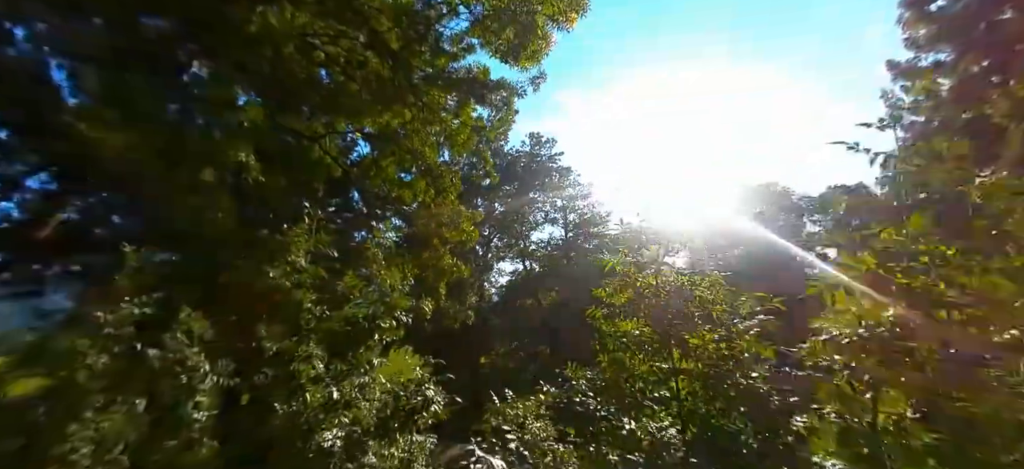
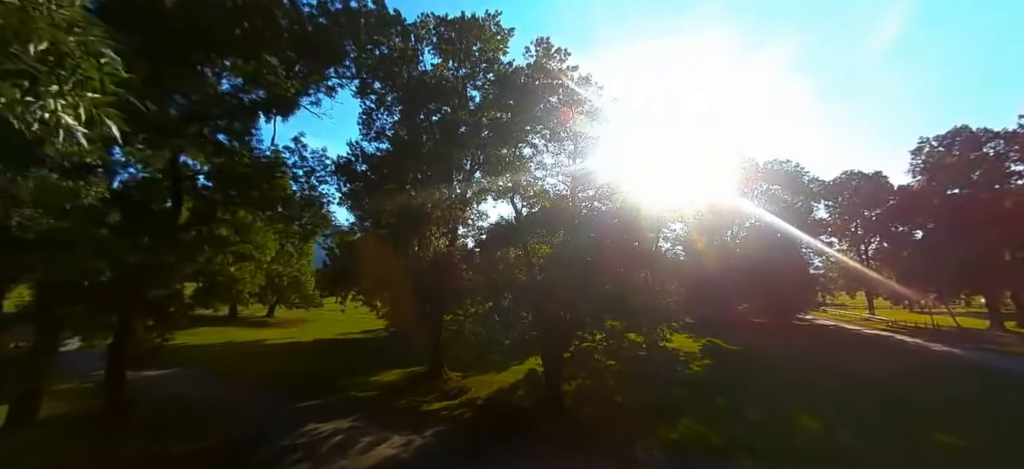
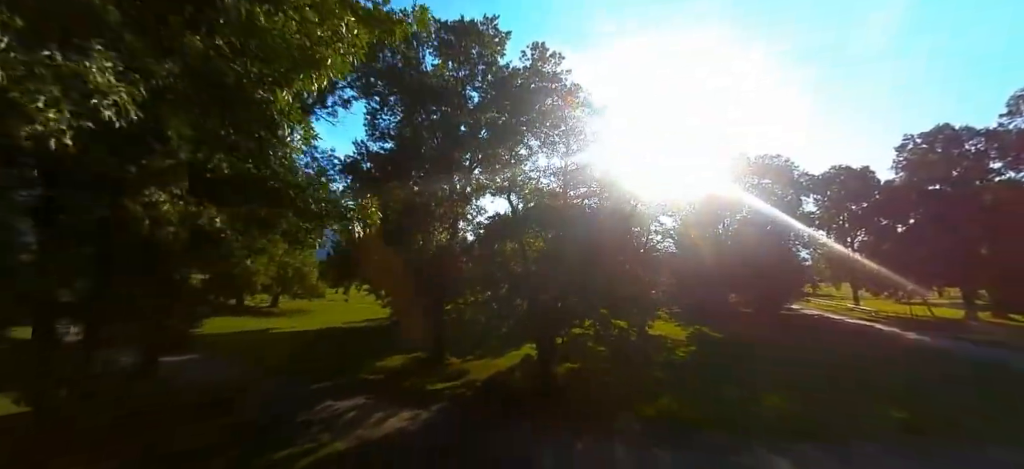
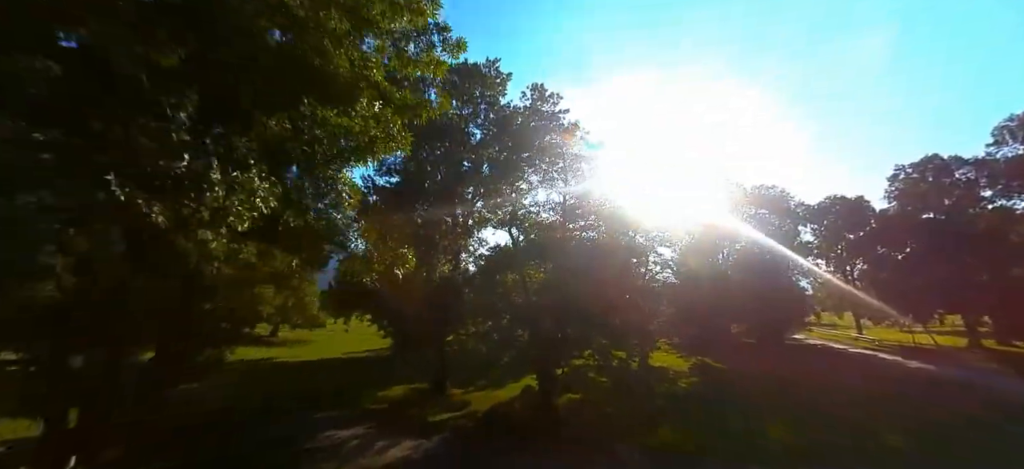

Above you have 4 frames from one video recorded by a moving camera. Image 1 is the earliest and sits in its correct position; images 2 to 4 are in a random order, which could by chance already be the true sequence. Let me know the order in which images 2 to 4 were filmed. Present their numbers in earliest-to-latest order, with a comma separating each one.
4, 3, 2
